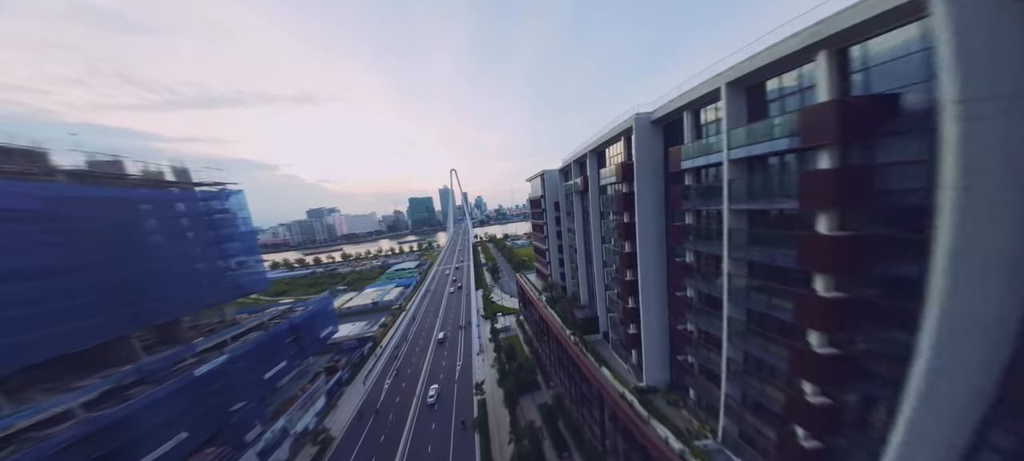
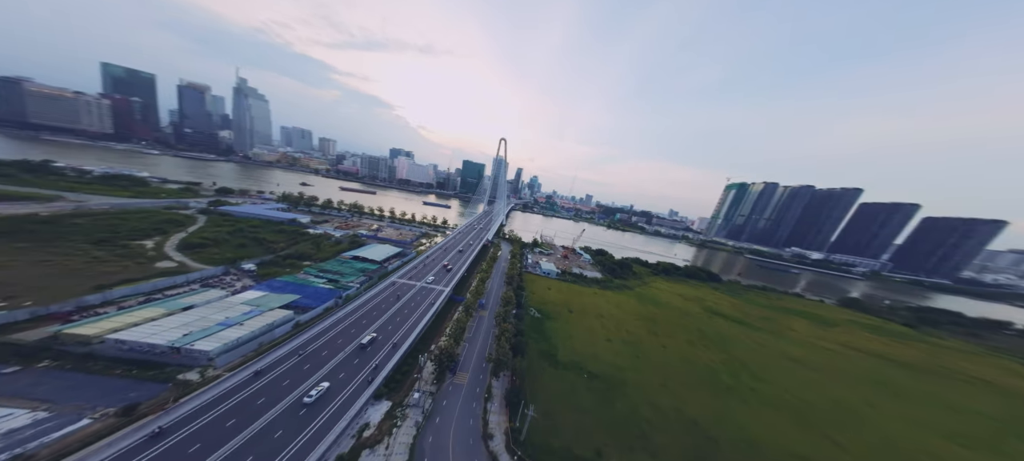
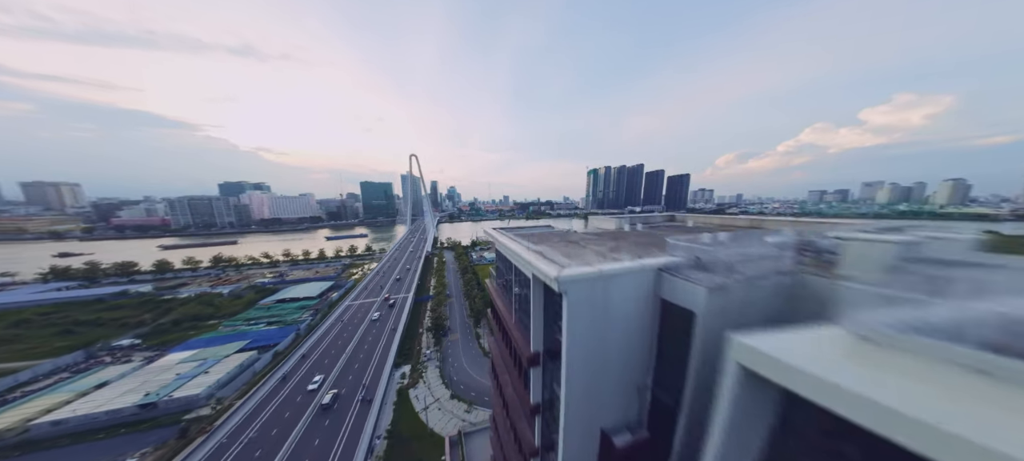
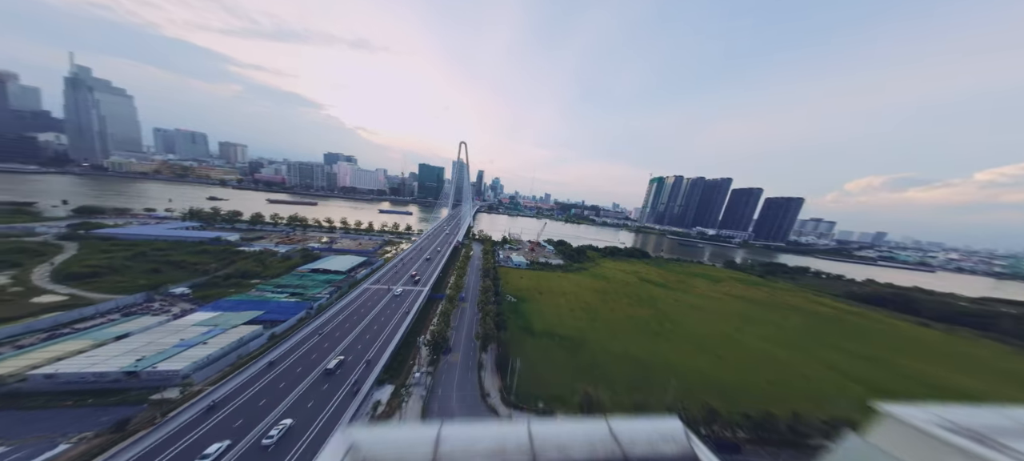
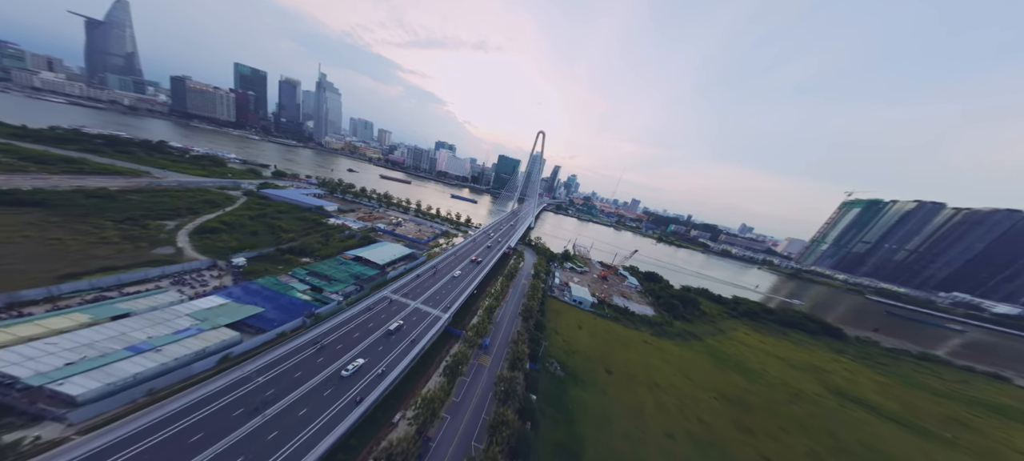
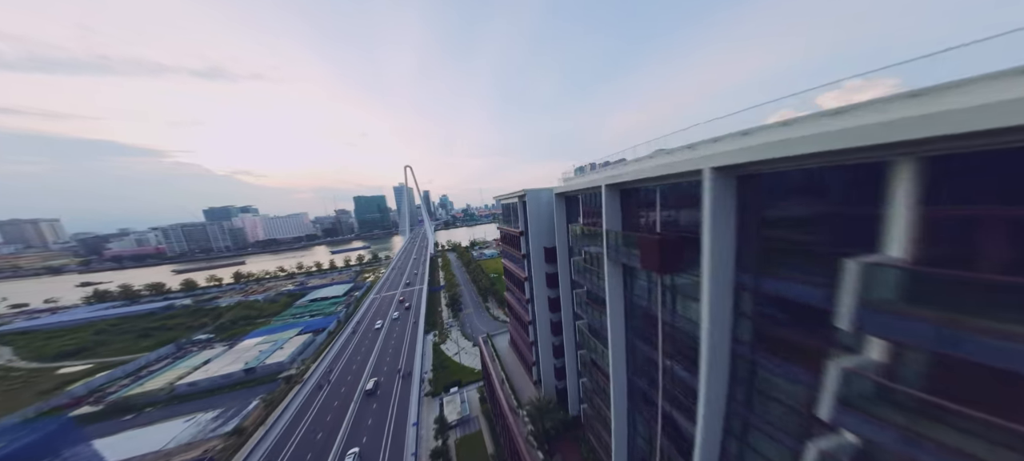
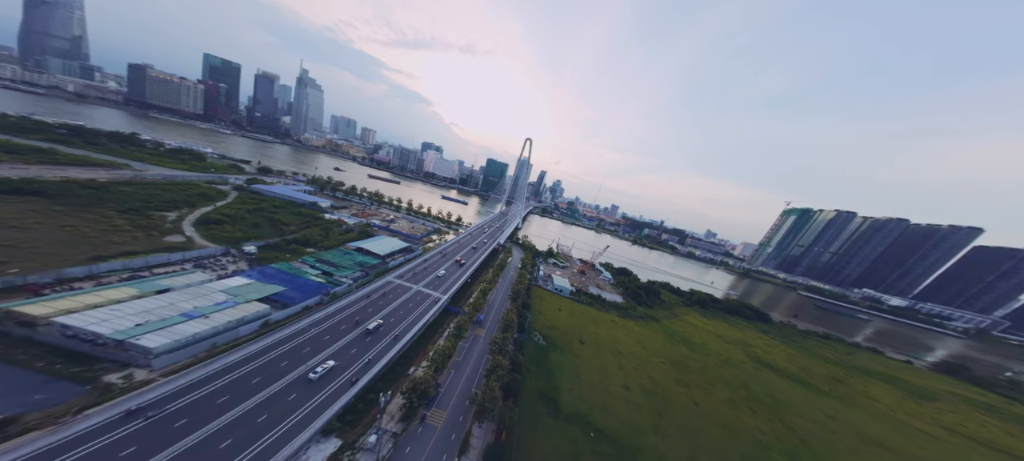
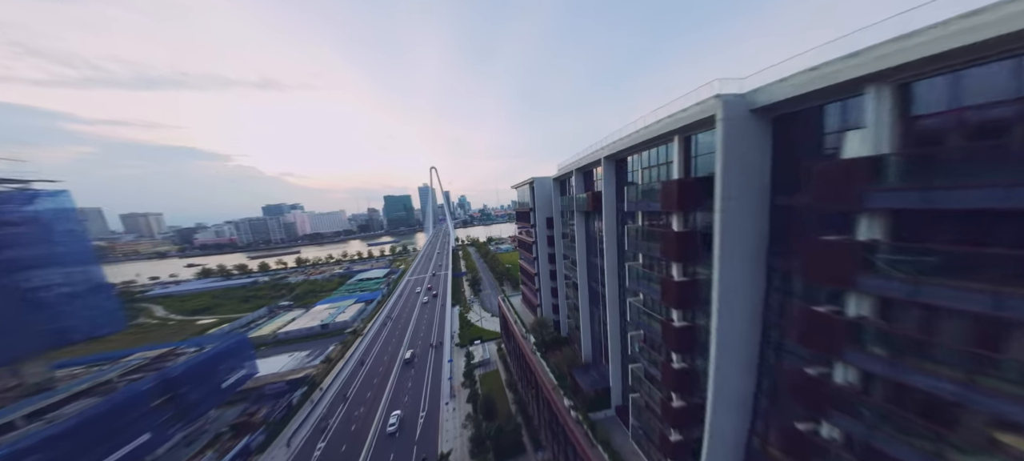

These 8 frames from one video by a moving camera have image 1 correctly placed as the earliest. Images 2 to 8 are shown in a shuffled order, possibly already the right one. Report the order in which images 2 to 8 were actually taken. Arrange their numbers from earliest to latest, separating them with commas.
8, 6, 3, 4, 2, 7, 5
